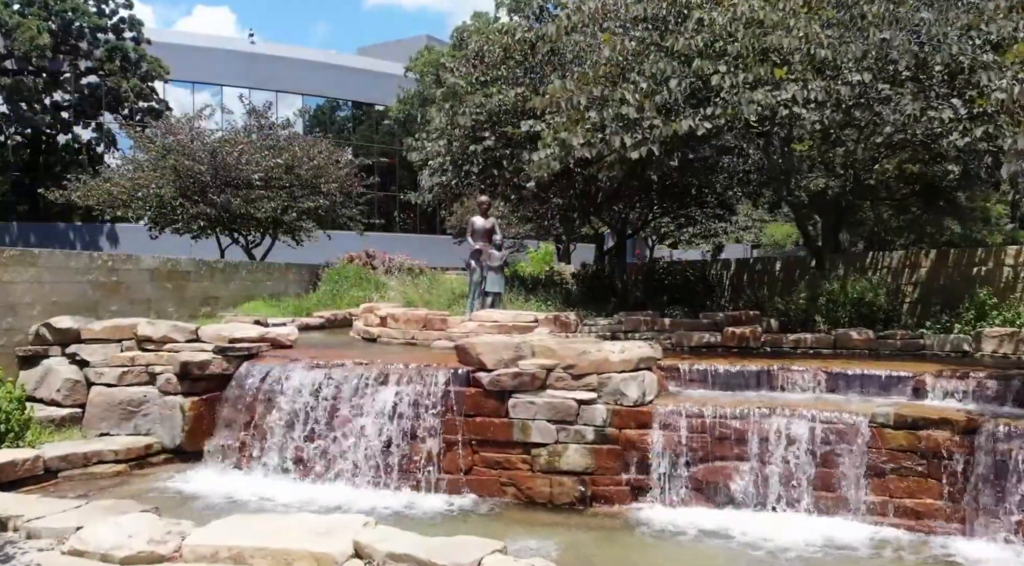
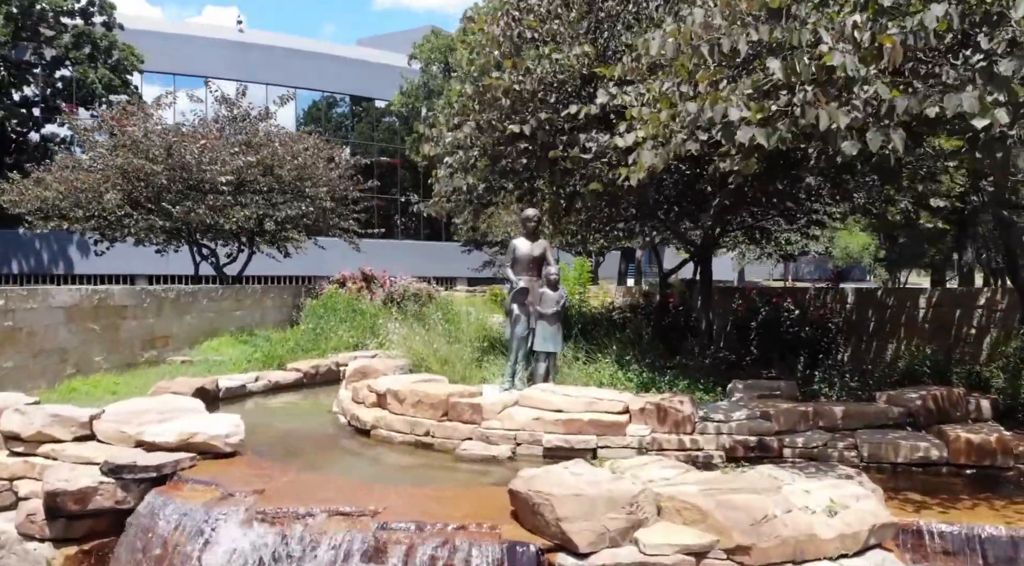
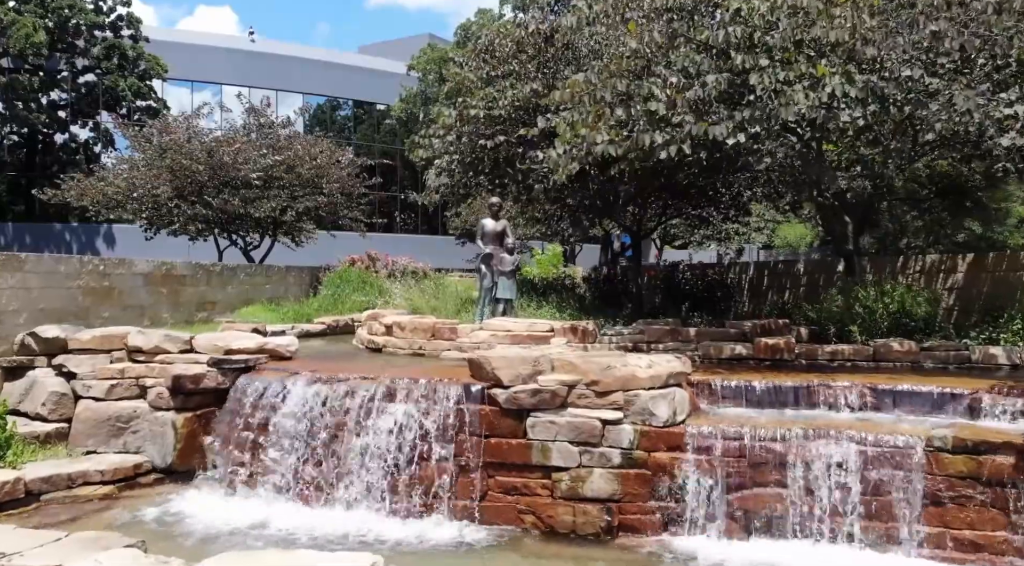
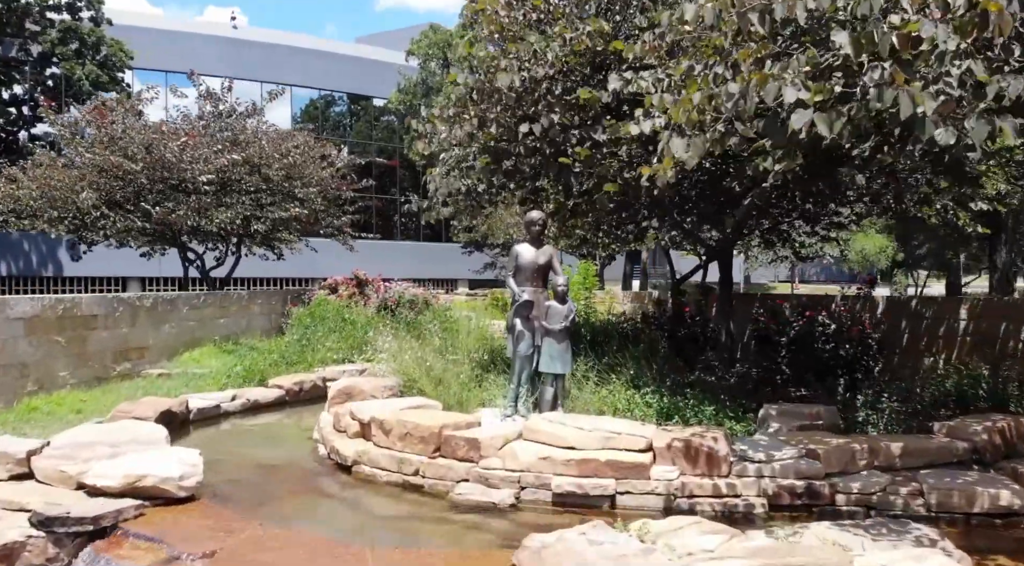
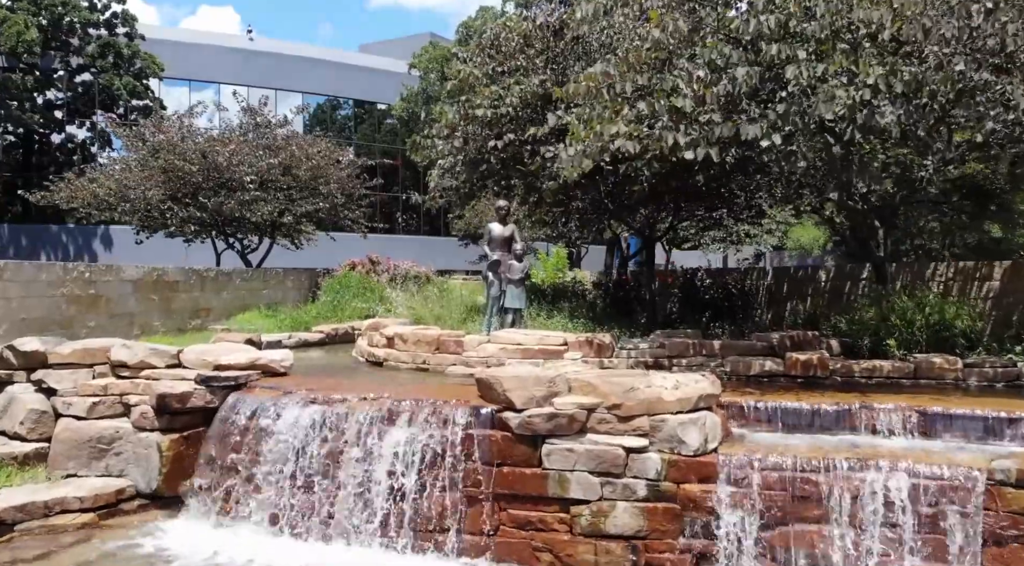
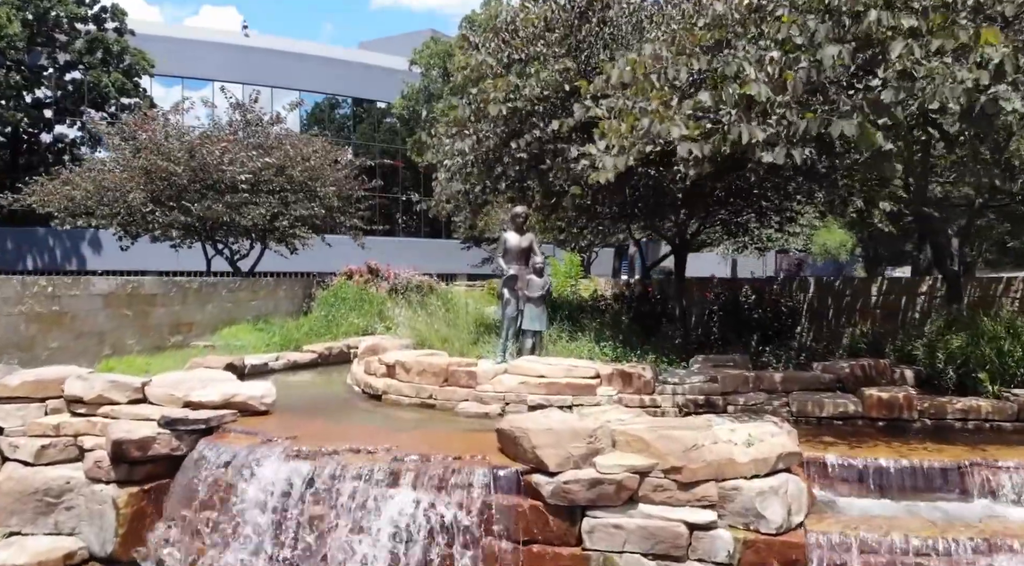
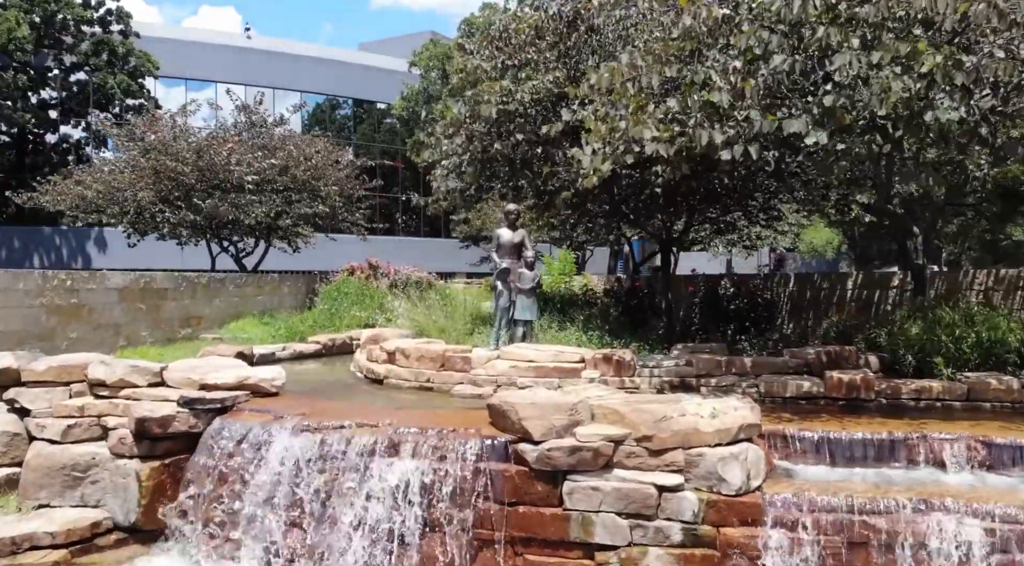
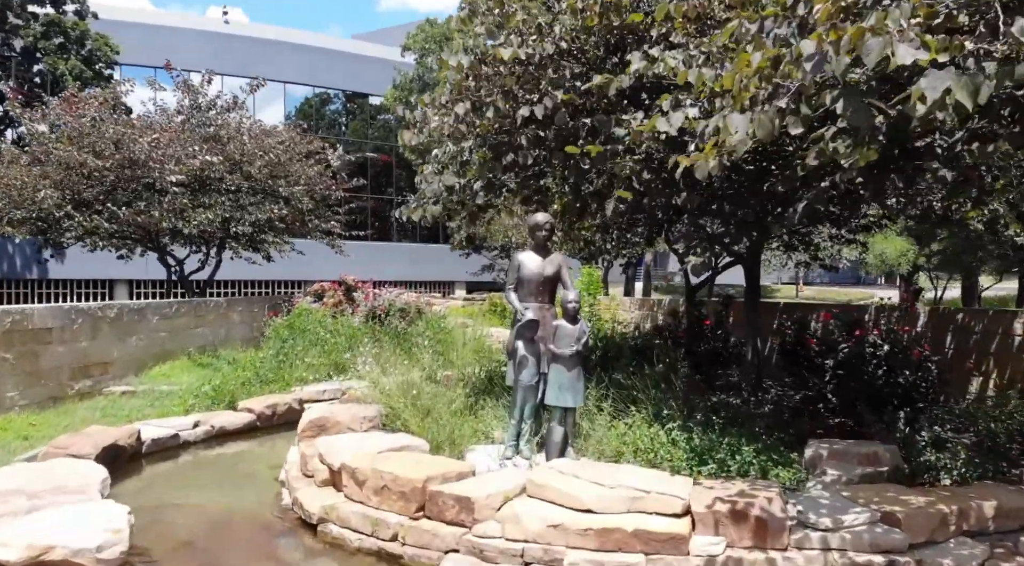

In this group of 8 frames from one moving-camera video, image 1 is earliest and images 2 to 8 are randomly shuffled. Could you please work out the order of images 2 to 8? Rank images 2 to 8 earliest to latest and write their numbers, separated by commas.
3, 5, 7, 6, 2, 4, 8
